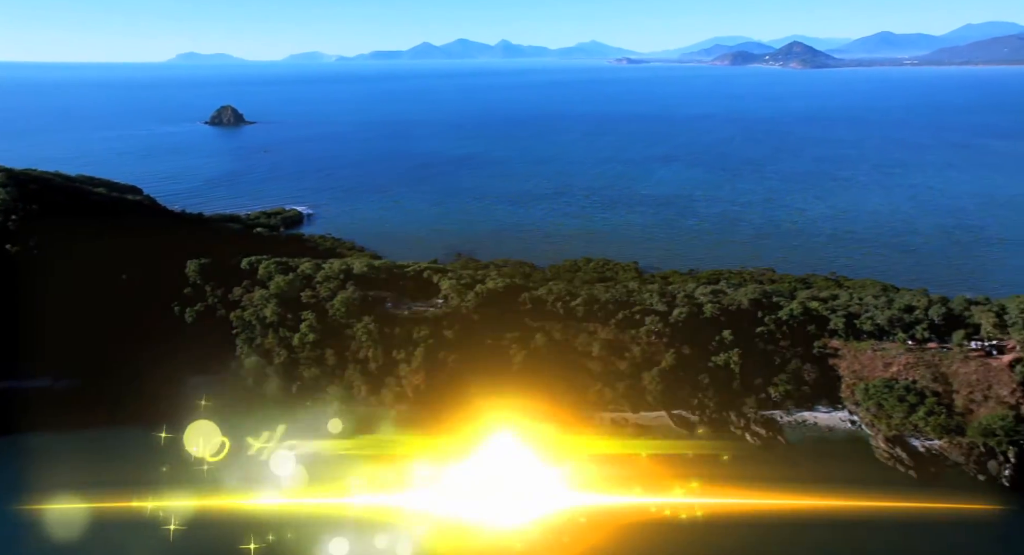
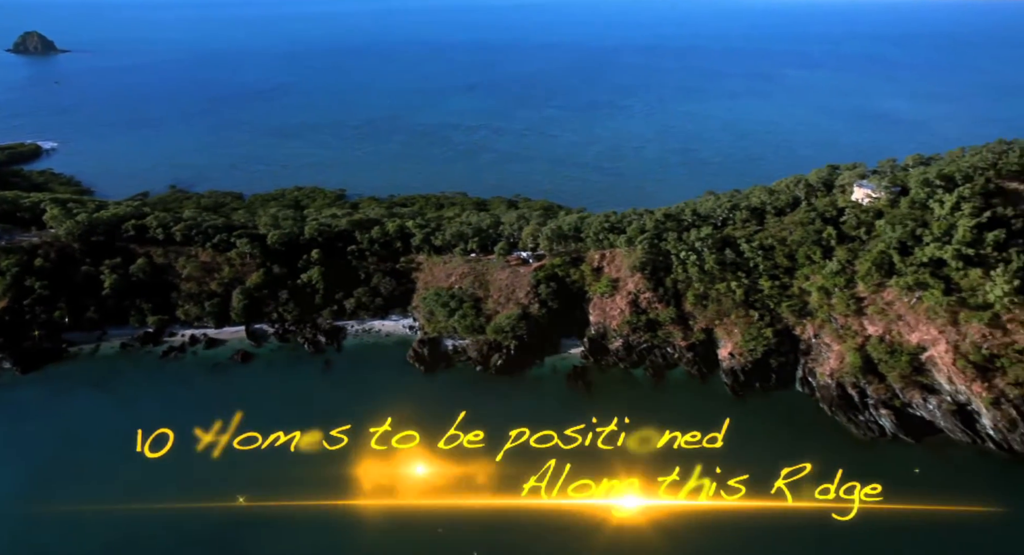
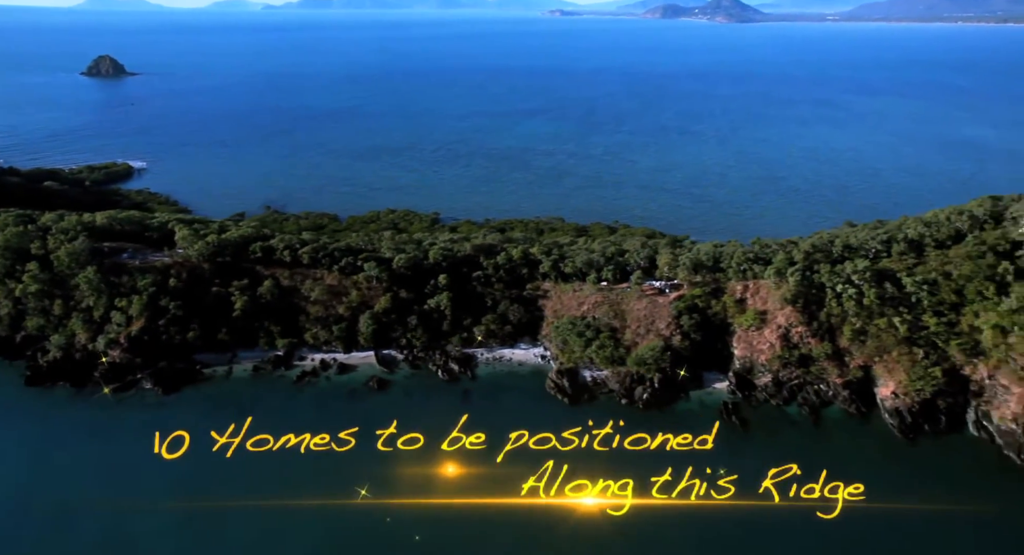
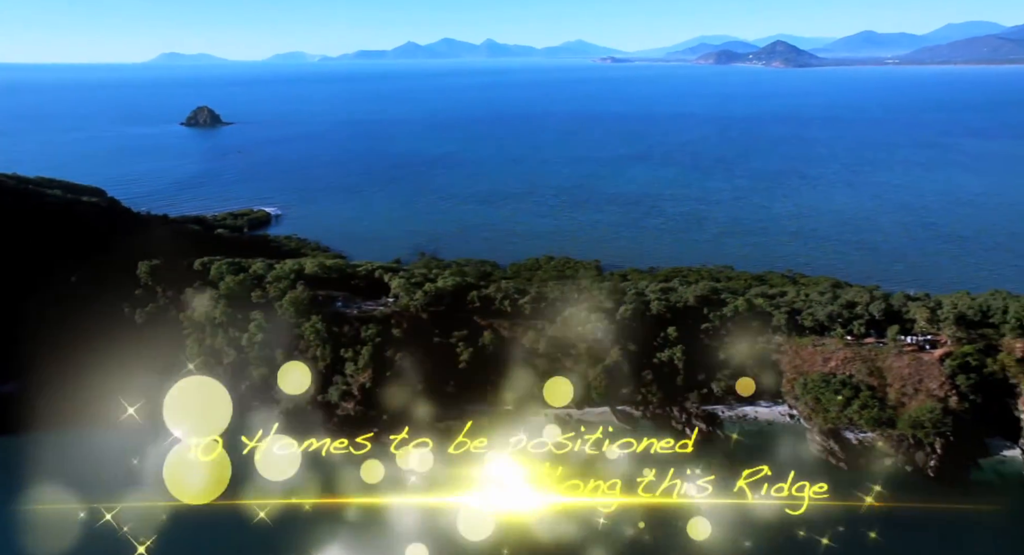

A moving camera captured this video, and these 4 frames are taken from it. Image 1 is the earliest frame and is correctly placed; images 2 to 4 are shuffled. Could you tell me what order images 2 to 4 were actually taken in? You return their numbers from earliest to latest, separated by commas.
4, 3, 2
